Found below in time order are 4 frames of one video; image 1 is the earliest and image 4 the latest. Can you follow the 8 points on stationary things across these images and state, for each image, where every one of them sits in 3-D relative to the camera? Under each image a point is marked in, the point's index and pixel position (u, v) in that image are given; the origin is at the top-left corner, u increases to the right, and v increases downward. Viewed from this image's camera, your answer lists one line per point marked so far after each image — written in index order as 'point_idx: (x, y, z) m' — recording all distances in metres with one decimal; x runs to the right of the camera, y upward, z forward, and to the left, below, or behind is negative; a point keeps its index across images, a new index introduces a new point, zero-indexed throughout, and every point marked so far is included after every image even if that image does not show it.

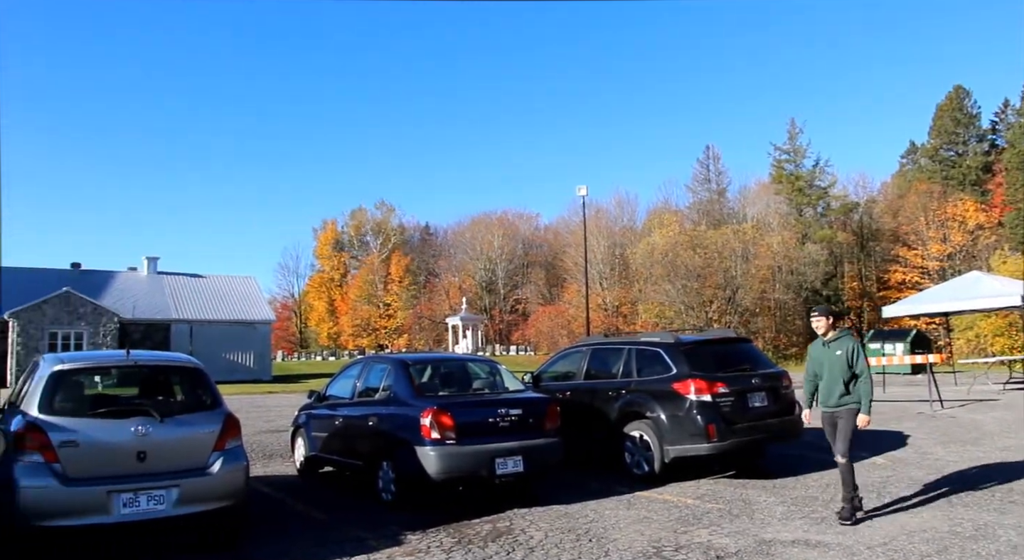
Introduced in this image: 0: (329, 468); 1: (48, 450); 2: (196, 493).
0: (-2.3, -2.4, +9.7) m
1: (-4.0, -1.4, +6.4) m
2: (-2.9, -1.9, +6.9) m
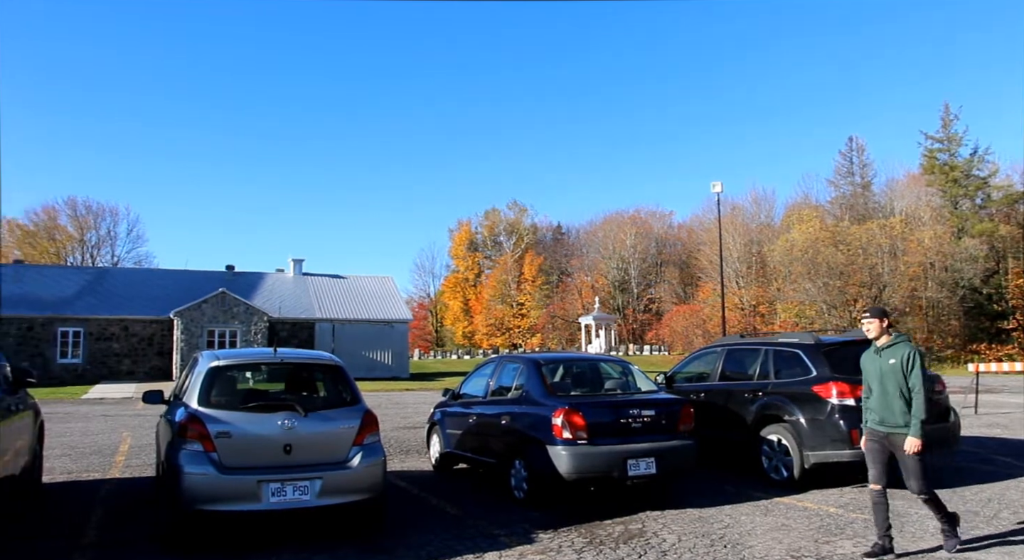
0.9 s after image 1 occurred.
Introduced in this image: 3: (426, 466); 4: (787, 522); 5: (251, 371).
0: (-0.6, -2.4, +9.8) m
1: (-2.8, -1.4, +6.9) m
2: (-1.7, -1.9, +7.1) m
3: (-1.1, -2.5, +10.3) m
4: (+2.8, -2.5, +7.8) m
5: (-2.6, -0.9, +7.5) m
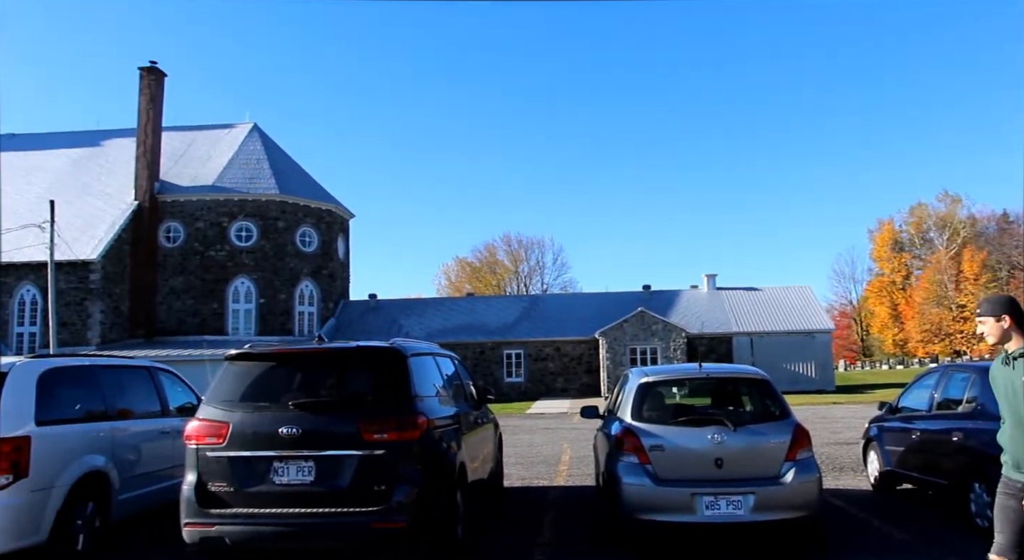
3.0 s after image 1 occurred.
0: (+4.4, -2.4, +9.0) m
1: (+1.2, -1.6, +7.2) m
2: (+2.4, -2.0, +7.0) m
3: (+4.2, -2.6, +9.6) m
4: (+6.7, -2.3, +5.8) m
5: (+1.6, -1.1, +7.8) m
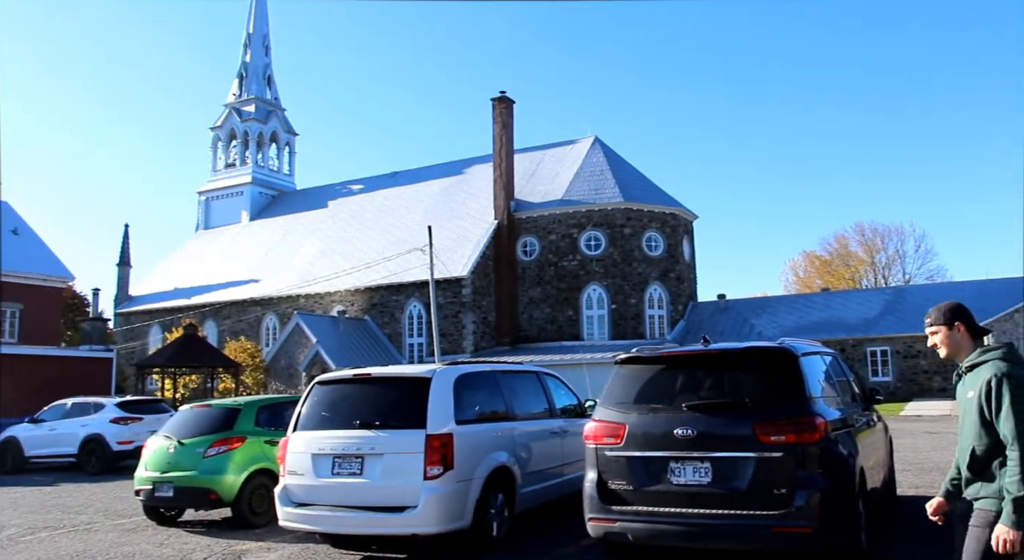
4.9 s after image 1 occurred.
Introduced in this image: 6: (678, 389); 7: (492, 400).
0: (+8.4, -2.1, +6.9) m
1: (+4.7, -1.5, +6.3) m
2: (+5.7, -1.8, +5.7) m
3: (+8.4, -2.3, +7.6) m
4: (+9.5, -1.8, +3.1) m
5: (+5.3, -0.9, +6.7) m
6: (+1.6, -1.0, +7.3) m
7: (-0.2, -1.3, +8.4) m
